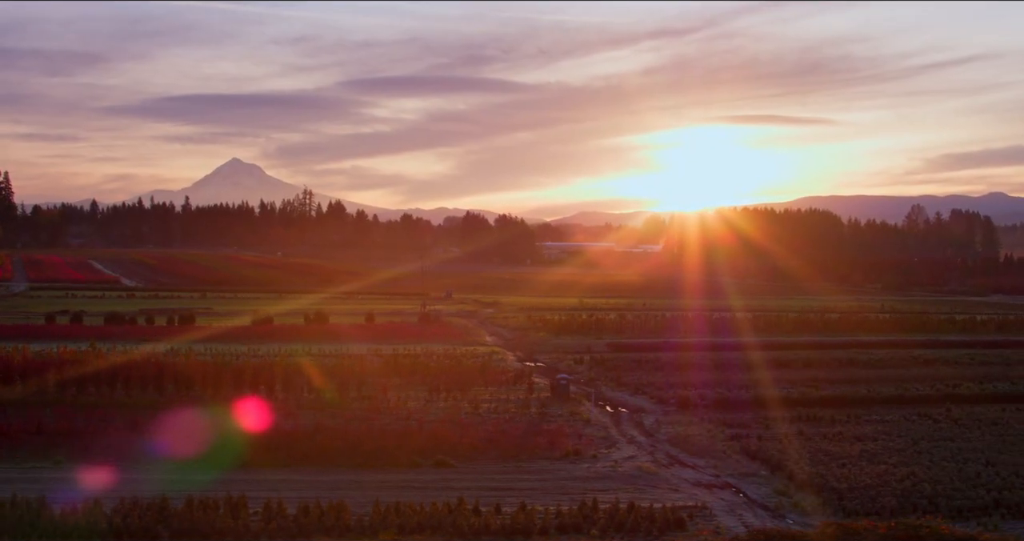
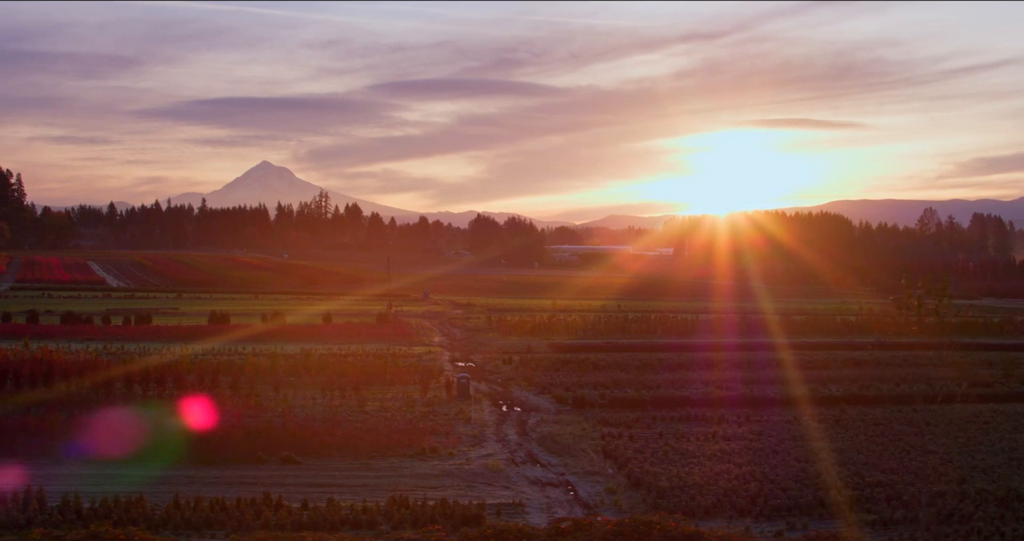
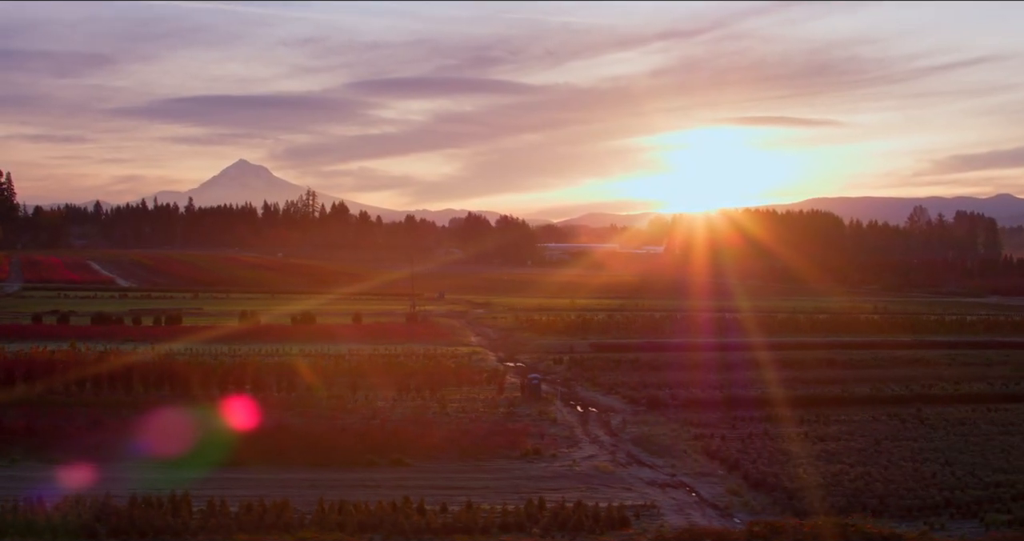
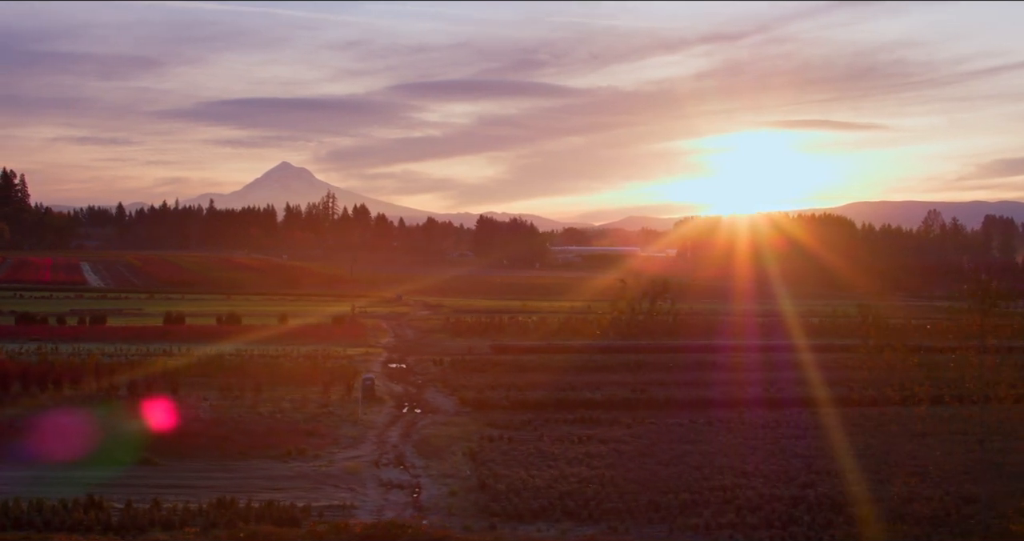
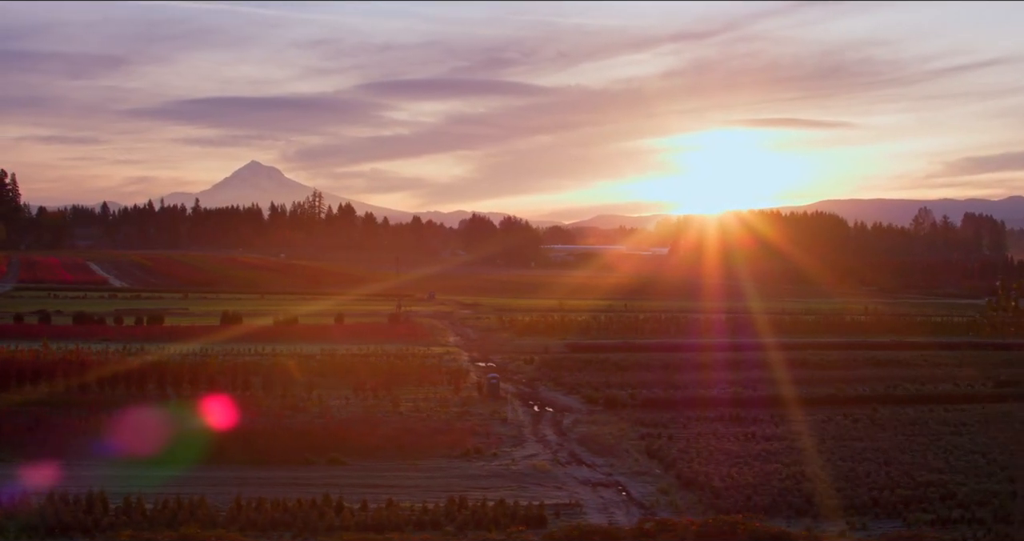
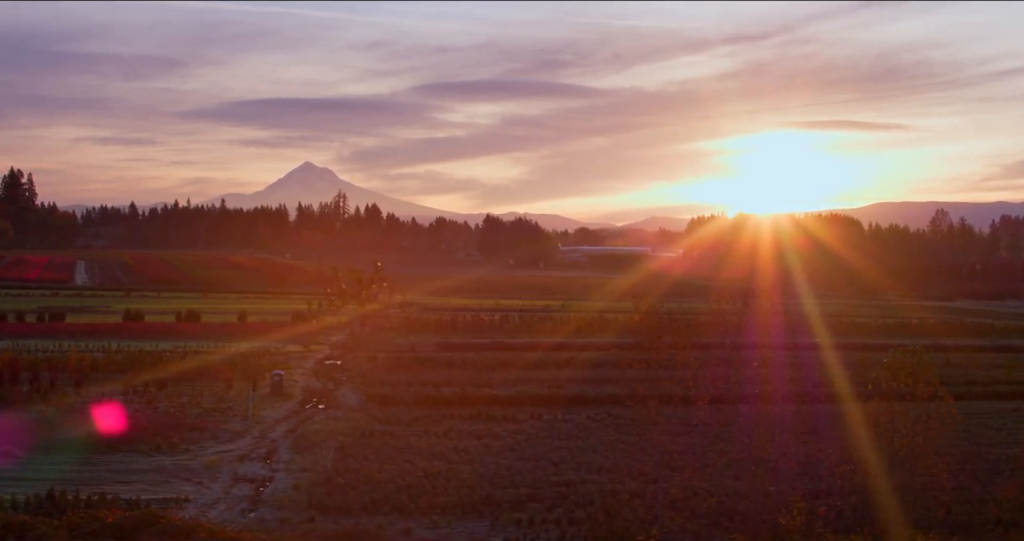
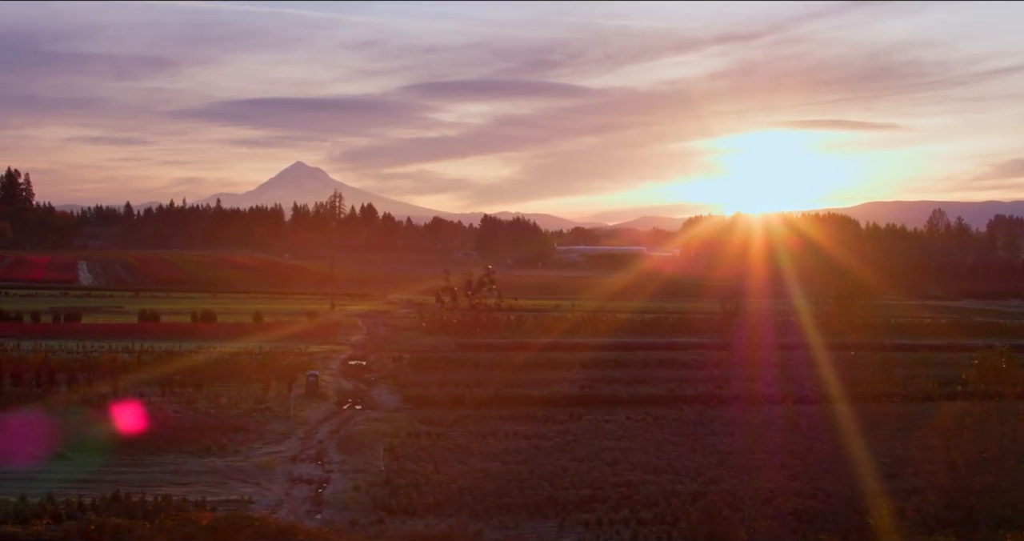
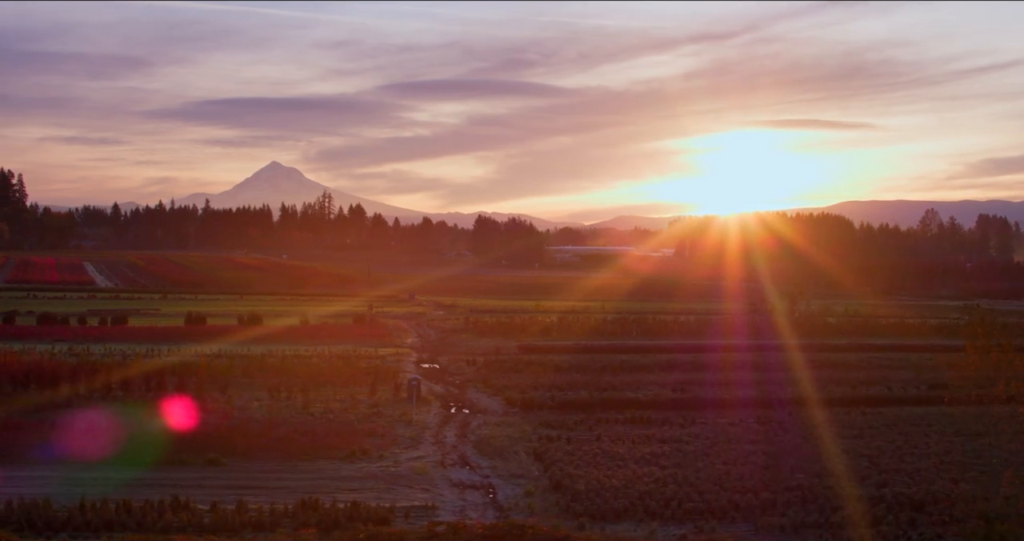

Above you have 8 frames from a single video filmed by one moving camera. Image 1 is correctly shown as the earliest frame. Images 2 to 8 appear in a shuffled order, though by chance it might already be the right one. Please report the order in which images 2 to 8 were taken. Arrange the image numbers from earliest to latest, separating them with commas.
3, 5, 2, 8, 4, 7, 6
